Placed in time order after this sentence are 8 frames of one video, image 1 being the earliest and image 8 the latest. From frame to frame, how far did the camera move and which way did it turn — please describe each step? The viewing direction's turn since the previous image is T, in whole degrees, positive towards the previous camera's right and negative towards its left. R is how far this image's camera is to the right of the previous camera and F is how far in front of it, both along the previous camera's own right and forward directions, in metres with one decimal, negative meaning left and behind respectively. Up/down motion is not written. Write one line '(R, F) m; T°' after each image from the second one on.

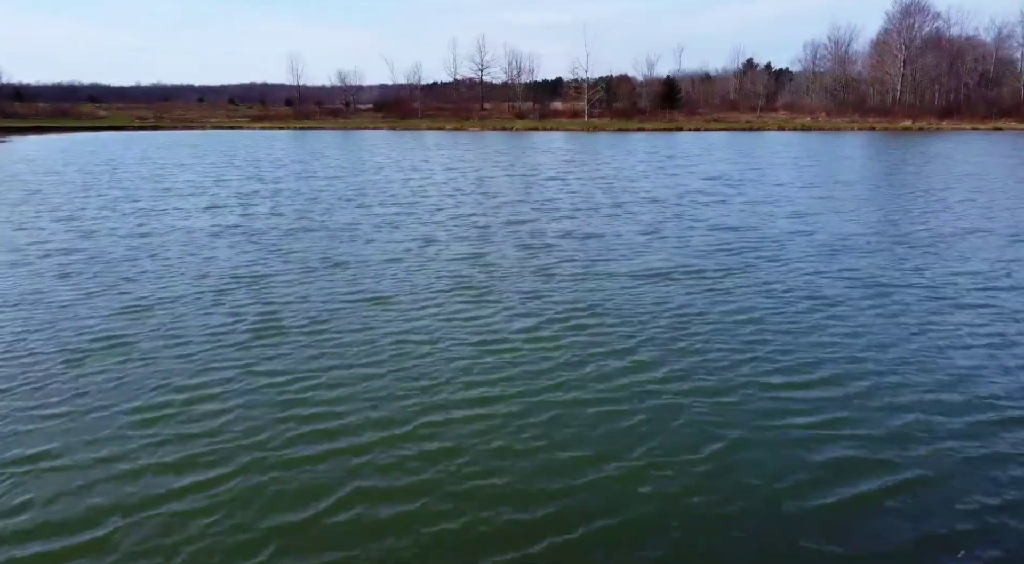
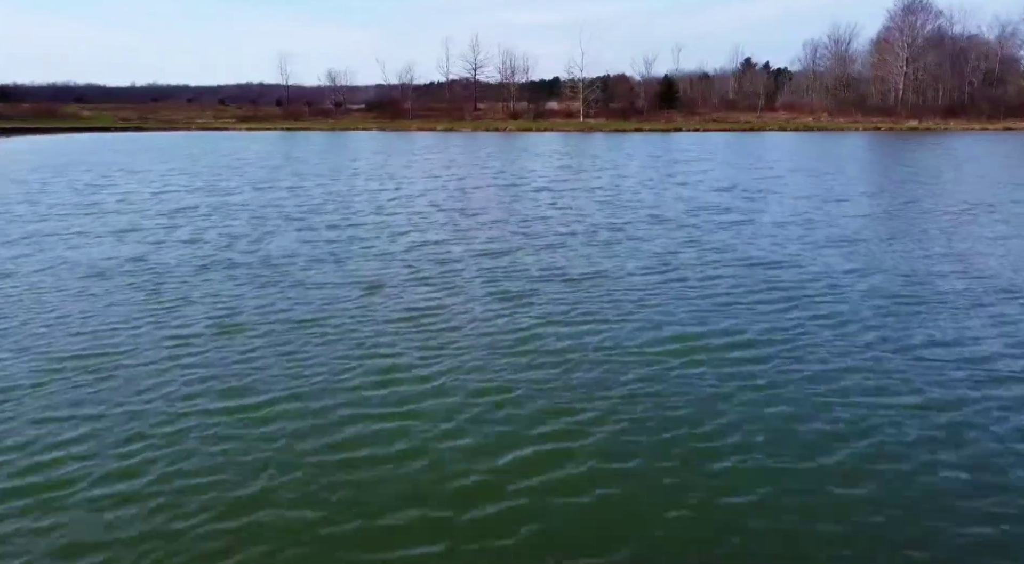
(+0.2, +2.0) m; 0°
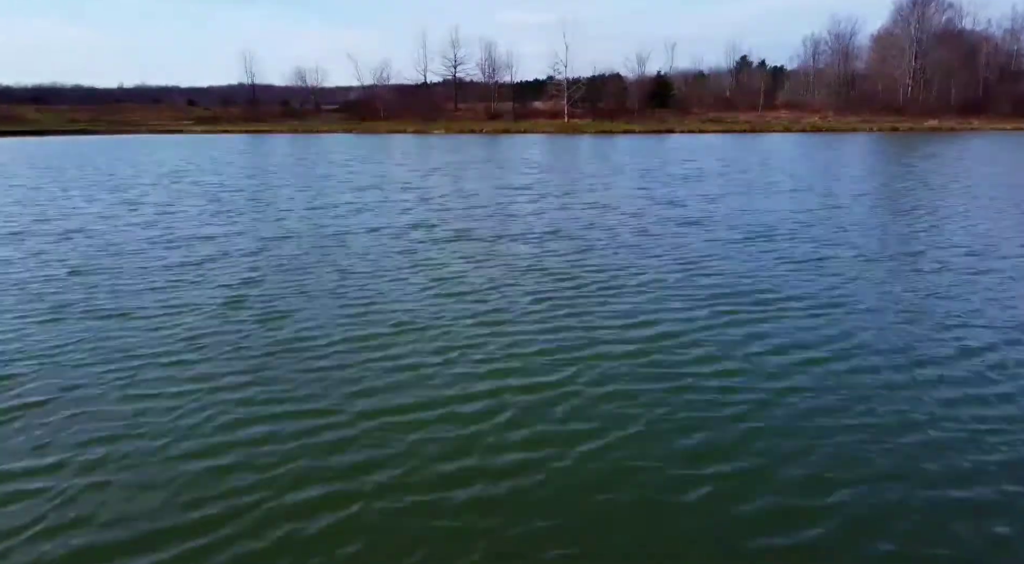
(+1.1, +5.4) m; 0°
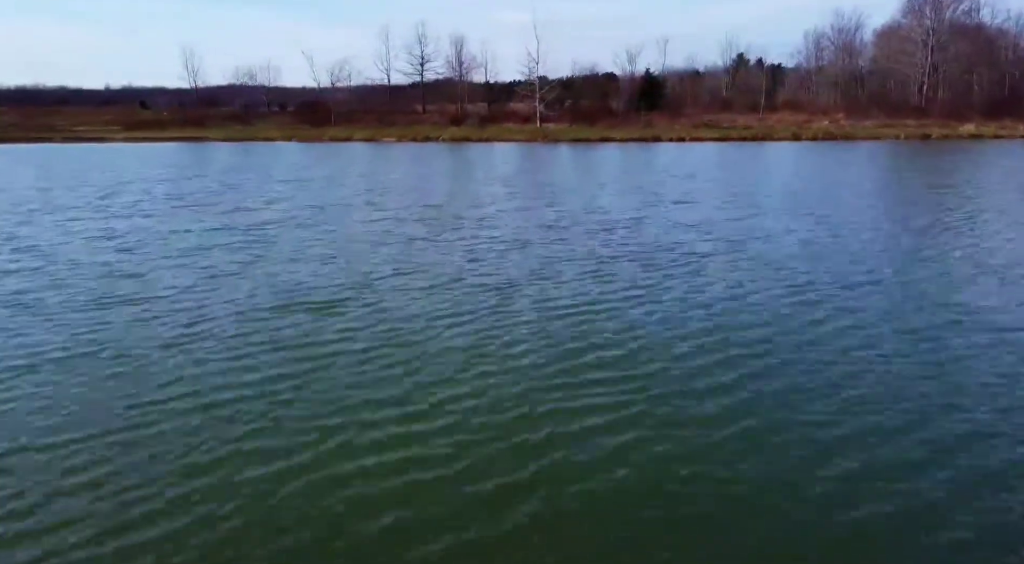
(+2.0, +7.9) m; 0°
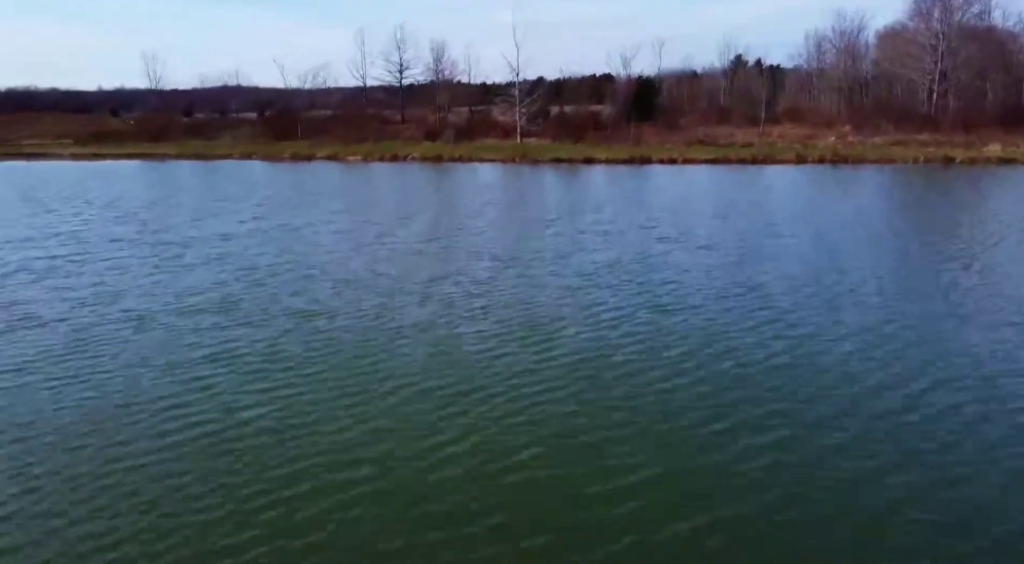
(+1.3, +4.3) m; 0°
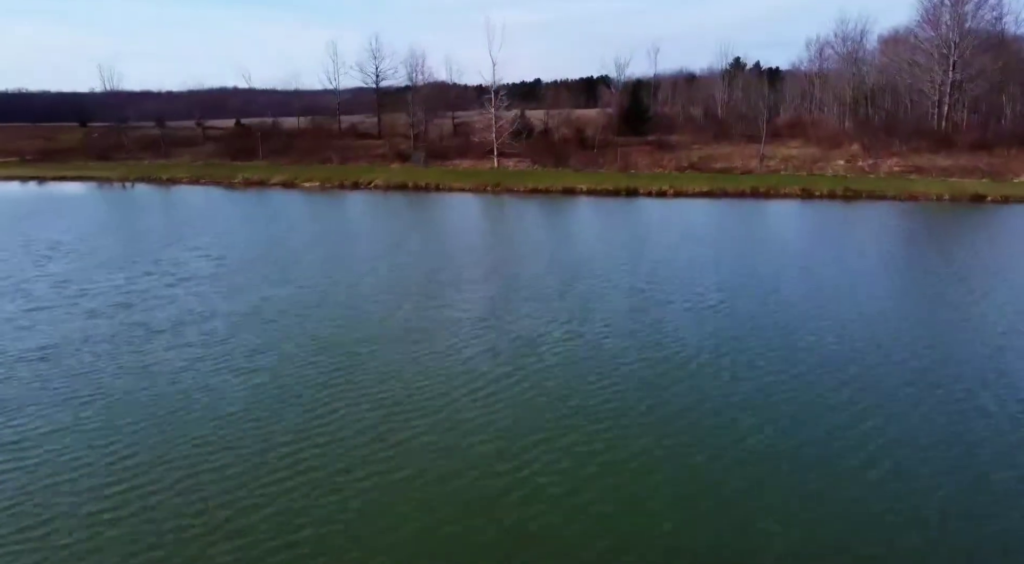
(+1.3, +4.5) m; 0°
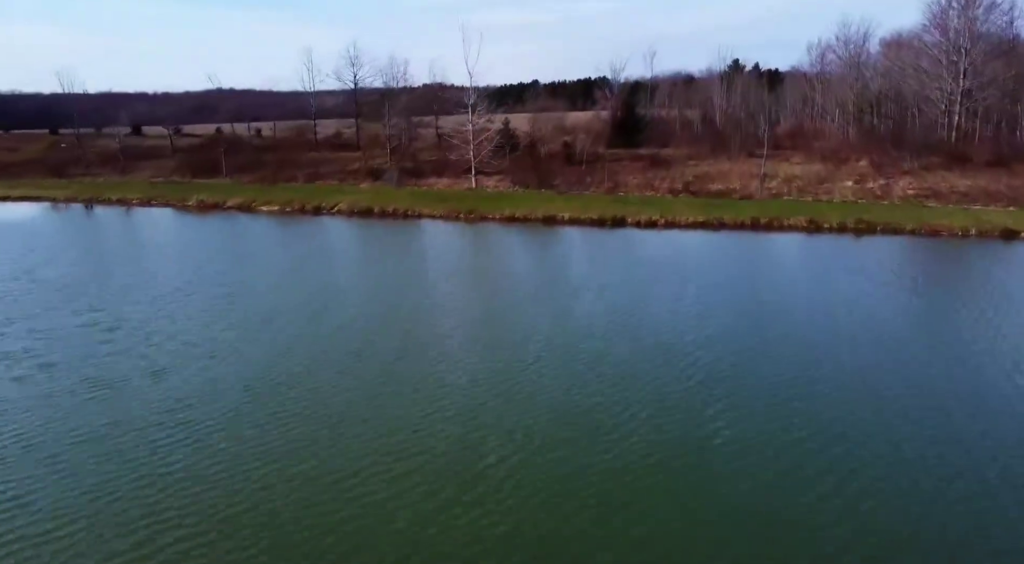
(+1.1, +3.6) m; 0°
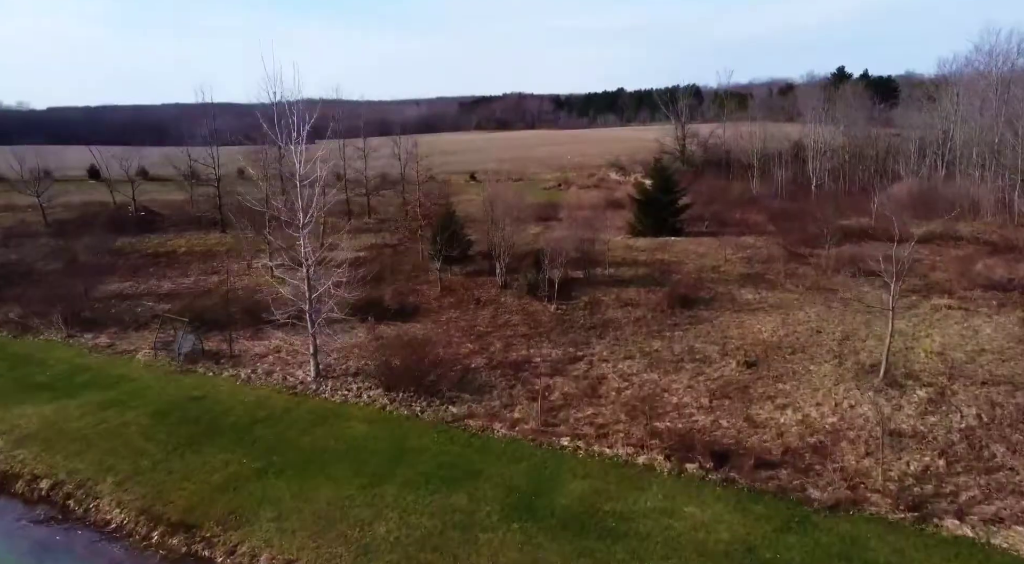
(+6.4, +20.6) m; -7°
